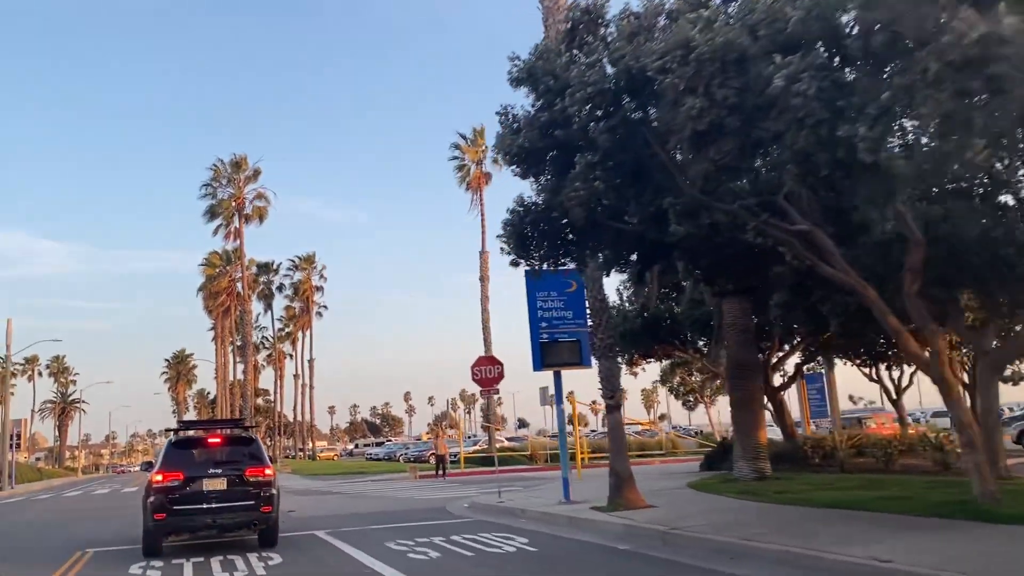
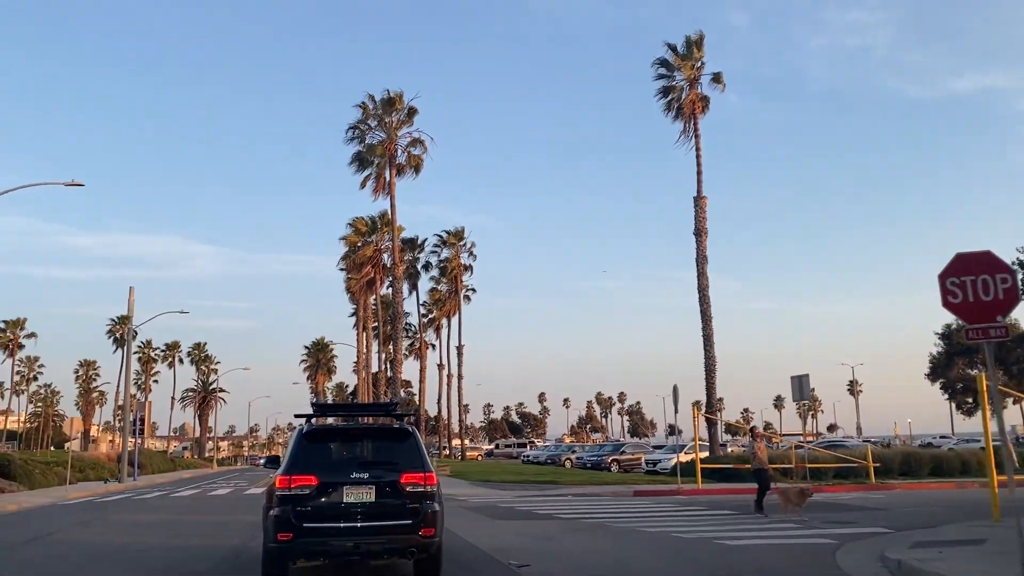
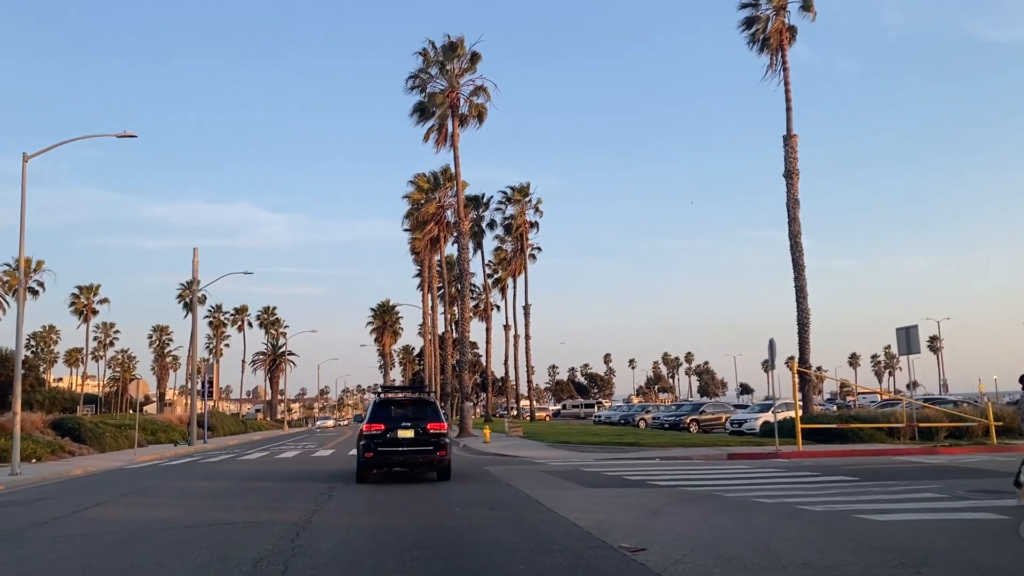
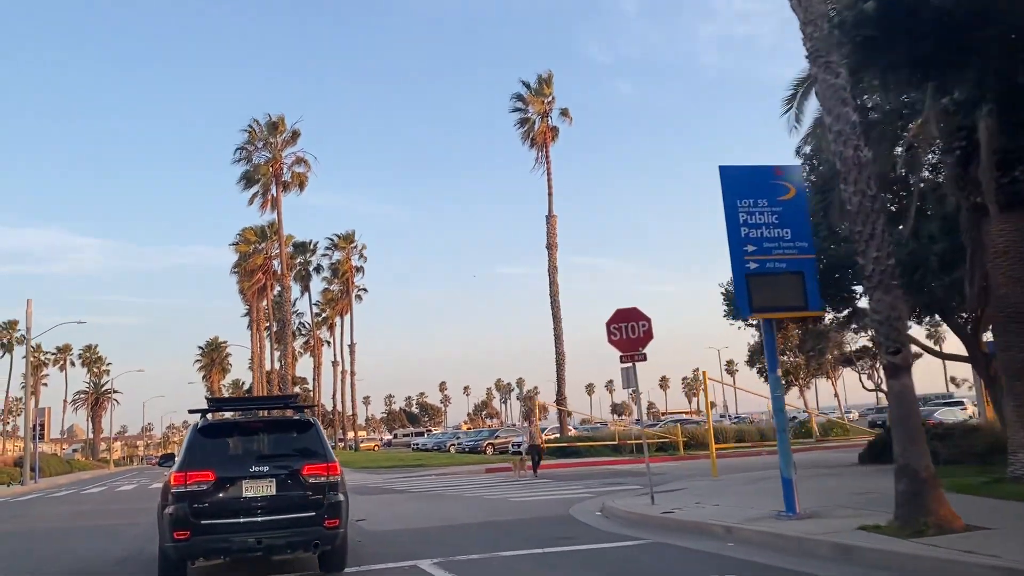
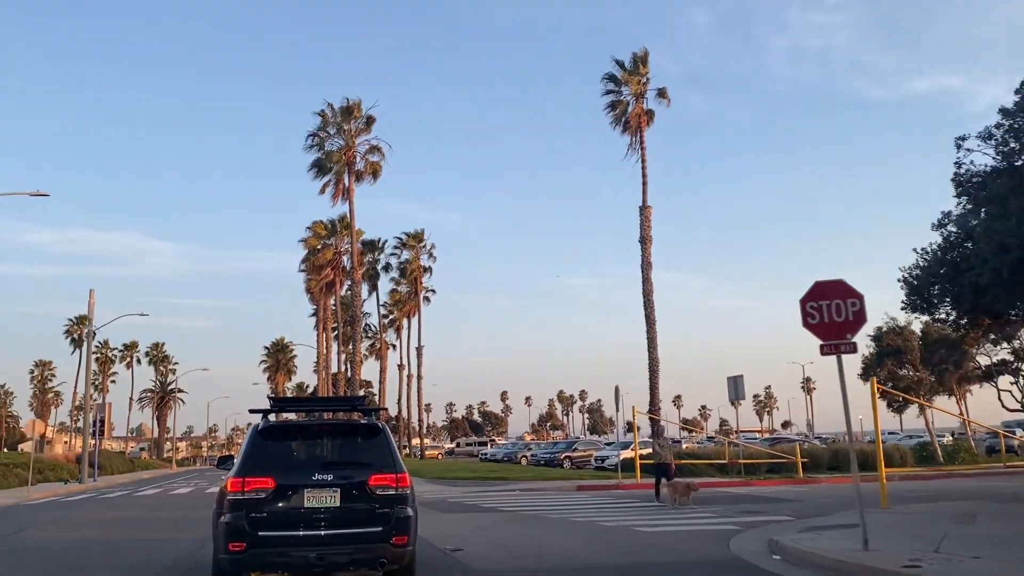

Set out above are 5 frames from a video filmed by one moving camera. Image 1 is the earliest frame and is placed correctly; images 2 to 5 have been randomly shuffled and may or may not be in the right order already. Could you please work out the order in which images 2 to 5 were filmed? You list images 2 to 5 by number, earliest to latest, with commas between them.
4, 5, 2, 3
